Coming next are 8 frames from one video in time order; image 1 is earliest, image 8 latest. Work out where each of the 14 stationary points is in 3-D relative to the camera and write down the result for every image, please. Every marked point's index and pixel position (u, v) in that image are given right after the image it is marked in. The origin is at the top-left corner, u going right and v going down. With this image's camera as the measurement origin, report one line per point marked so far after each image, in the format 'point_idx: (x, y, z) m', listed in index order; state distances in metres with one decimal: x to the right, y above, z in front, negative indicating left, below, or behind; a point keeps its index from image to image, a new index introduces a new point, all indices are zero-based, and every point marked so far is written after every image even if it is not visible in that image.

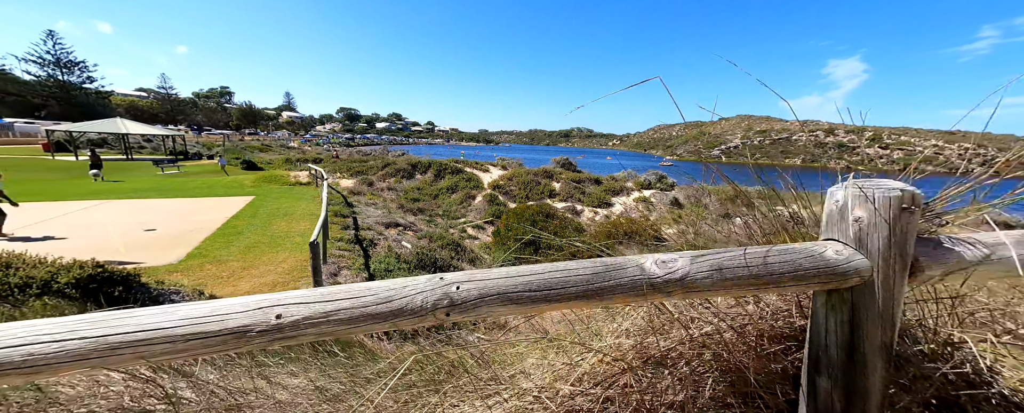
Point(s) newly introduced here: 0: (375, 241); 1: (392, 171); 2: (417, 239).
0: (-2.0, -0.5, +5.3) m
1: (-4.5, +1.3, +13.3) m
2: (-1.8, -0.6, +7.0) m
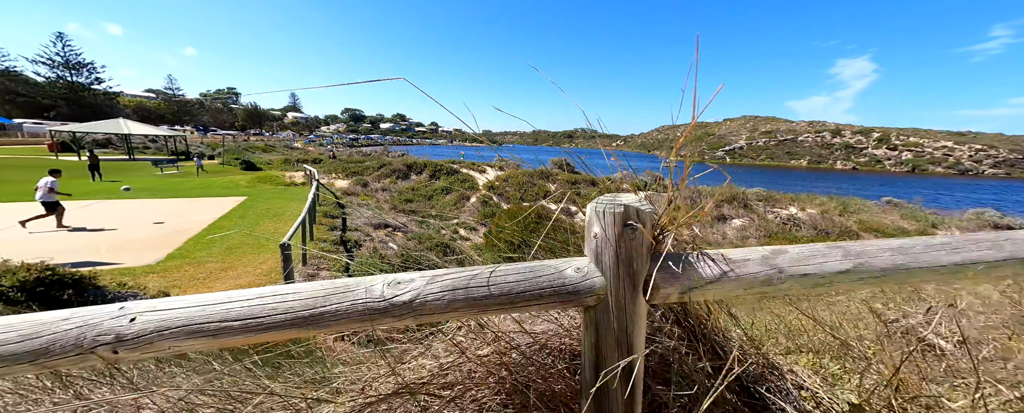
0: (-2.2, -0.6, +5.4) m
1: (-4.7, +1.3, +13.3) m
2: (-2.0, -0.7, +7.0) m
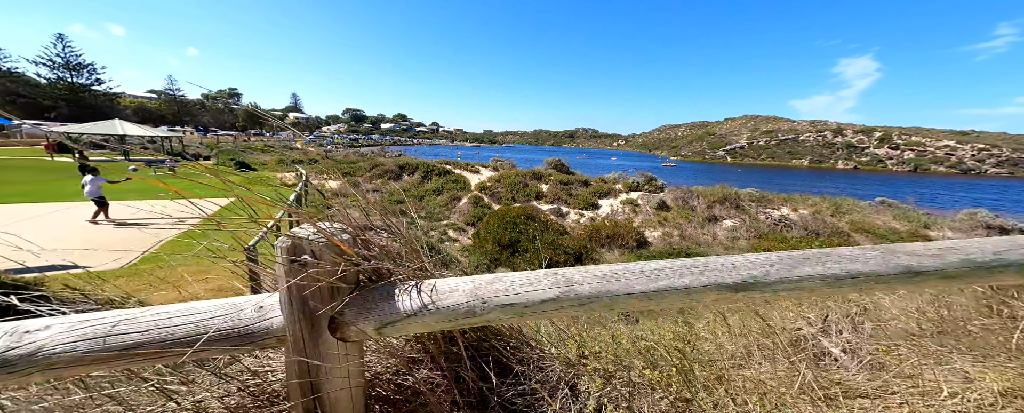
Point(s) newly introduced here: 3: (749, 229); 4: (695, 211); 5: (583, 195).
0: (-2.5, -0.6, +5.4) m
1: (-5.0, +1.3, +13.3) m
2: (-2.3, -0.7, +7.0) m
3: (+7.0, -0.7, +10.6) m
4: (+6.3, -0.2, +12.5) m
5: (+2.5, +0.4, +13.8) m
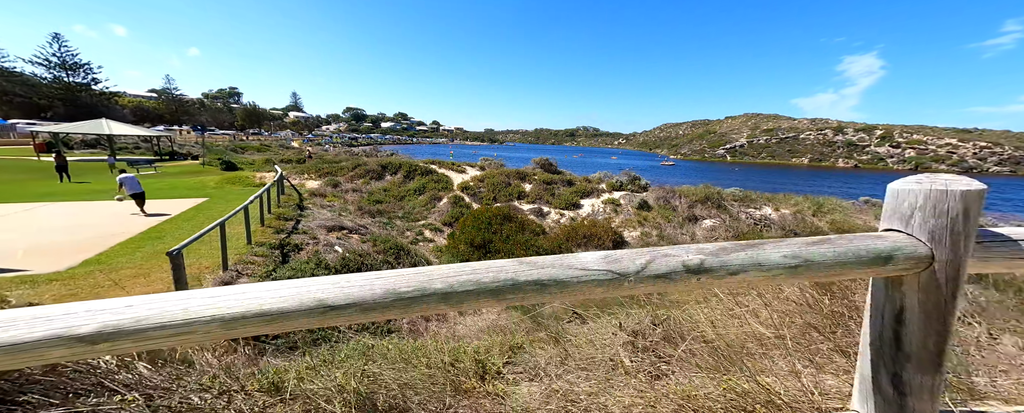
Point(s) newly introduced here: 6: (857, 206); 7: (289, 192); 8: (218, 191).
0: (-3.1, -0.6, +5.4) m
1: (-5.6, +1.3, +13.3) m
2: (-2.9, -0.7, +7.0) m
3: (+6.3, -0.7, +10.6) m
4: (+5.6, -0.1, +12.5) m
5: (+1.9, +0.4, +13.8) m
6: (+12.4, +0.1, +13.0) m
7: (-6.1, +0.4, +9.8) m
8: (-7.6, +0.4, +9.3) m
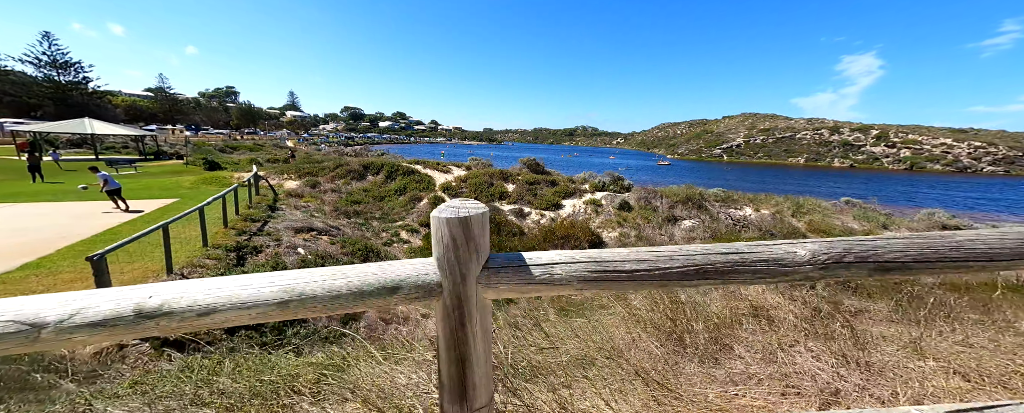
0: (-3.7, -0.6, +5.3) m
1: (-6.2, +1.3, +13.3) m
2: (-3.5, -0.7, +7.0) m
3: (+5.7, -0.7, +10.6) m
4: (+5.0, -0.2, +12.5) m
5: (+1.2, +0.4, +13.8) m
6: (+11.8, 0.0, +13.0) m
7: (-6.8, +0.4, +9.7) m
8: (-8.3, +0.4, +9.2) m
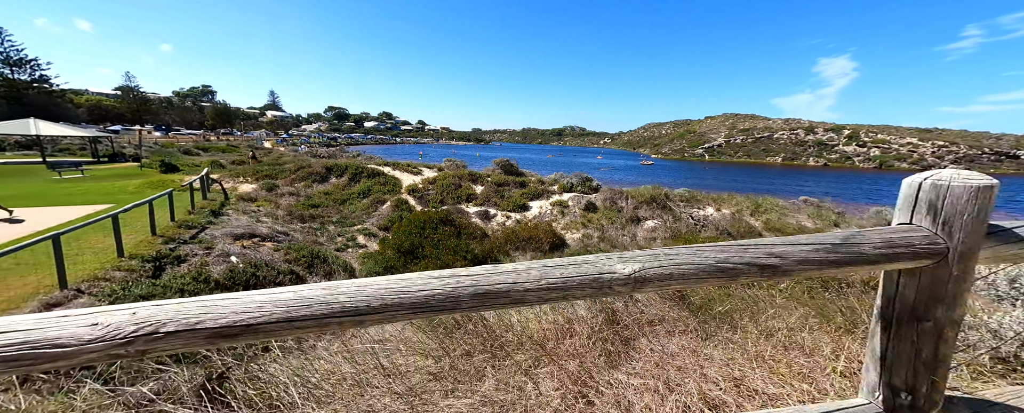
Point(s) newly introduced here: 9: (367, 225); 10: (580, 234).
0: (-4.6, -0.7, +5.1) m
1: (-7.5, +1.1, +12.9) m
2: (-4.5, -0.8, +6.7) m
3: (+4.6, -0.7, +10.8) m
4: (+3.8, -0.2, +12.6) m
5: (0.0, +0.3, +13.8) m
6: (+10.6, +0.1, +13.4) m
7: (-7.8, +0.3, +9.4) m
8: (-9.3, +0.2, +8.8) m
9: (-4.0, -0.5, +10.0) m
10: (+2.1, -0.9, +11.1) m
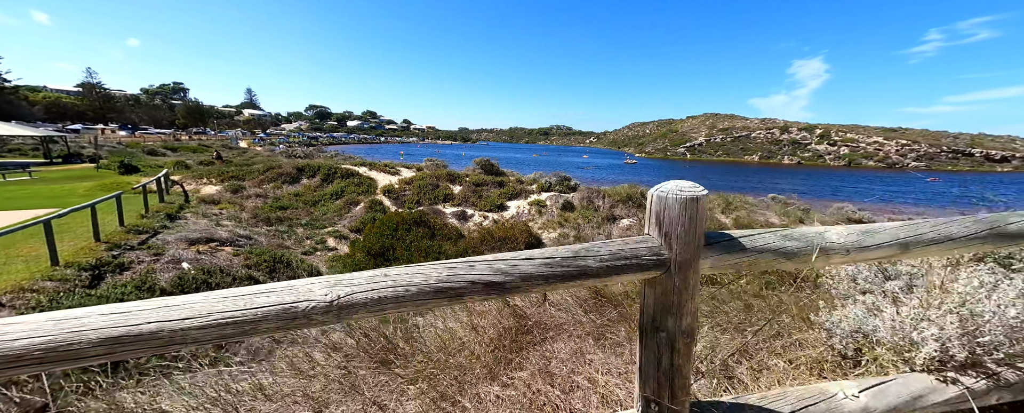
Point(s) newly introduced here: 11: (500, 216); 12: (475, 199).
0: (-5.1, -0.8, +4.8) m
1: (-8.3, +1.1, +12.5) m
2: (-5.0, -0.9, +6.4) m
3: (+3.9, -0.6, +10.9) m
4: (+3.0, -0.1, +12.7) m
5: (-0.8, +0.3, +13.7) m
6: (+9.7, +0.2, +13.8) m
7: (-8.5, +0.2, +8.9) m
8: (-9.9, +0.1, +8.3) m
9: (-4.7, -0.5, +9.7) m
10: (+1.4, -0.8, +11.1) m
11: (-0.4, -0.3, +12.7) m
12: (-1.4, +0.3, +13.4) m
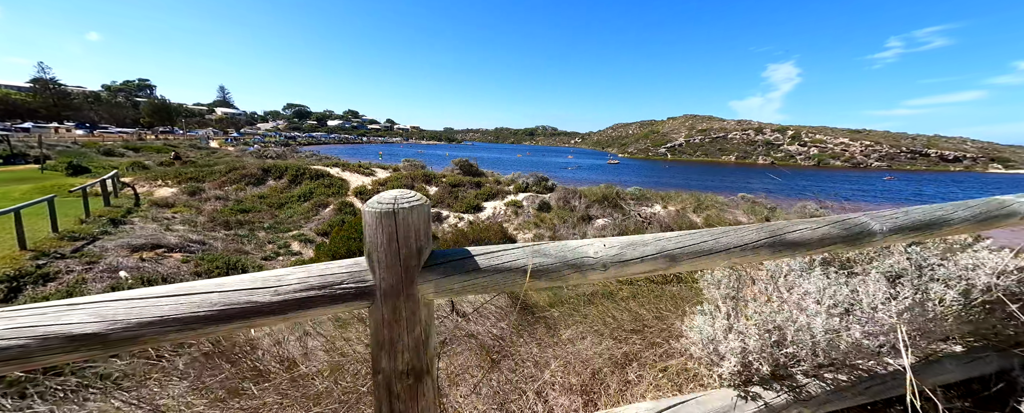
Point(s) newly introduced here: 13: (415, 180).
0: (-5.5, -0.8, +4.4) m
1: (-9.1, +1.0, +11.9) m
2: (-5.5, -0.9, +6.0) m
3: (+3.1, -0.6, +10.9) m
4: (+2.2, -0.1, +12.7) m
5: (-1.8, +0.3, +13.5) m
6: (+8.8, +0.2, +14.1) m
7: (-9.1, +0.1, +8.4) m
8: (-10.6, +0.1, +7.7) m
9: (-5.4, -0.6, +9.3) m
10: (+0.6, -0.9, +11.0) m
11: (-1.3, -0.4, +12.5) m
12: (-2.3, +0.3, +13.2) m
13: (-4.1, +1.2, +15.2) m
